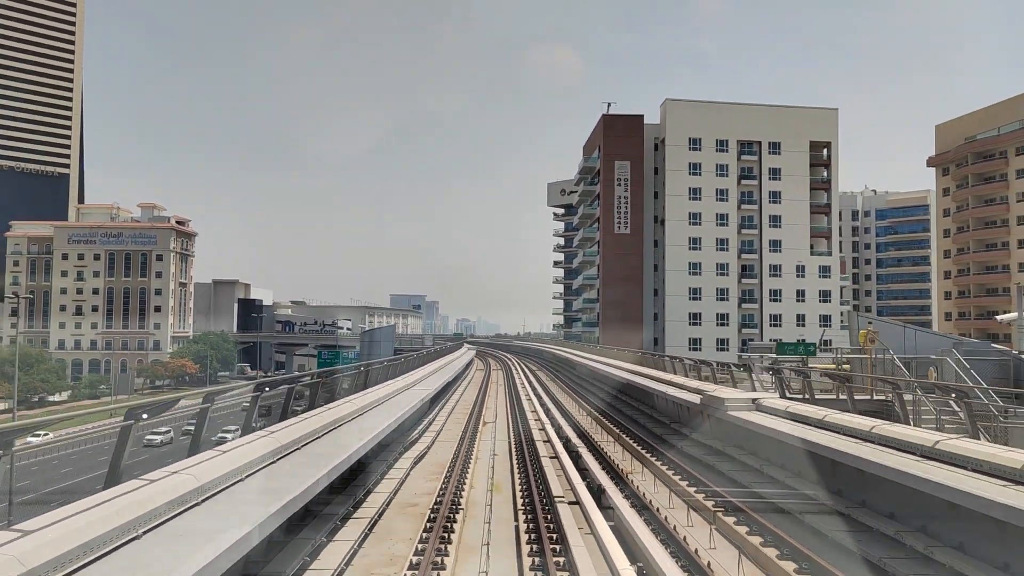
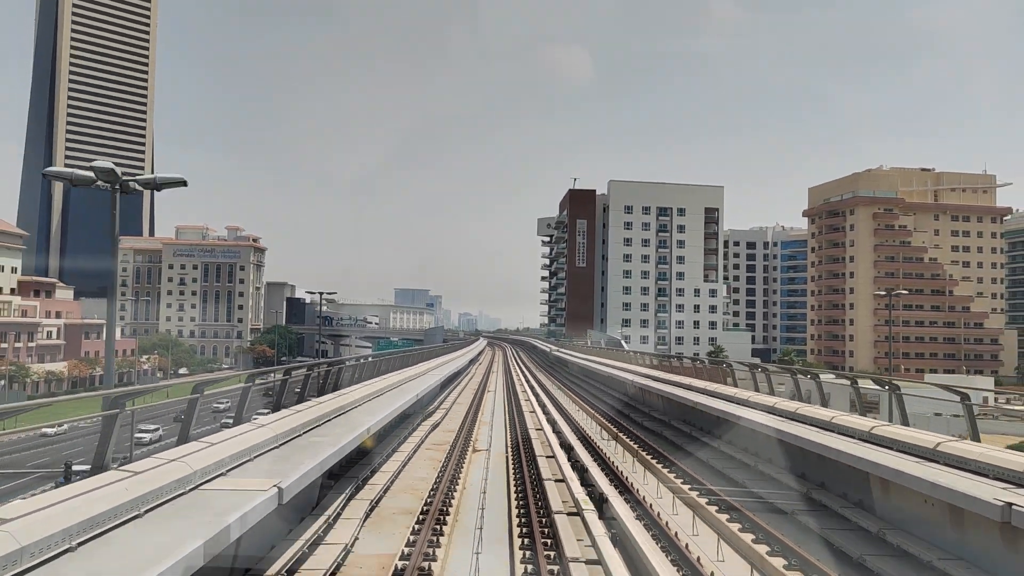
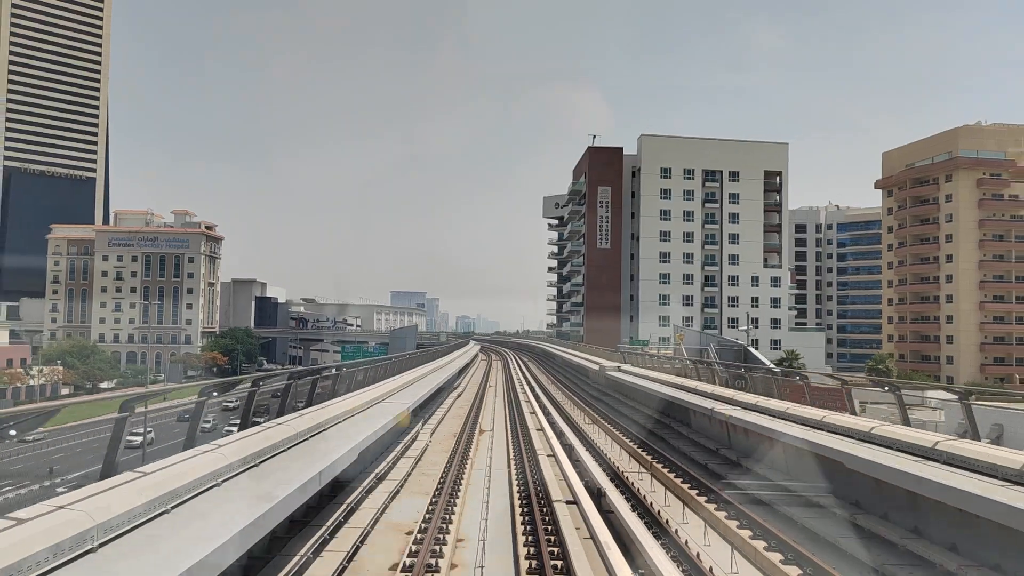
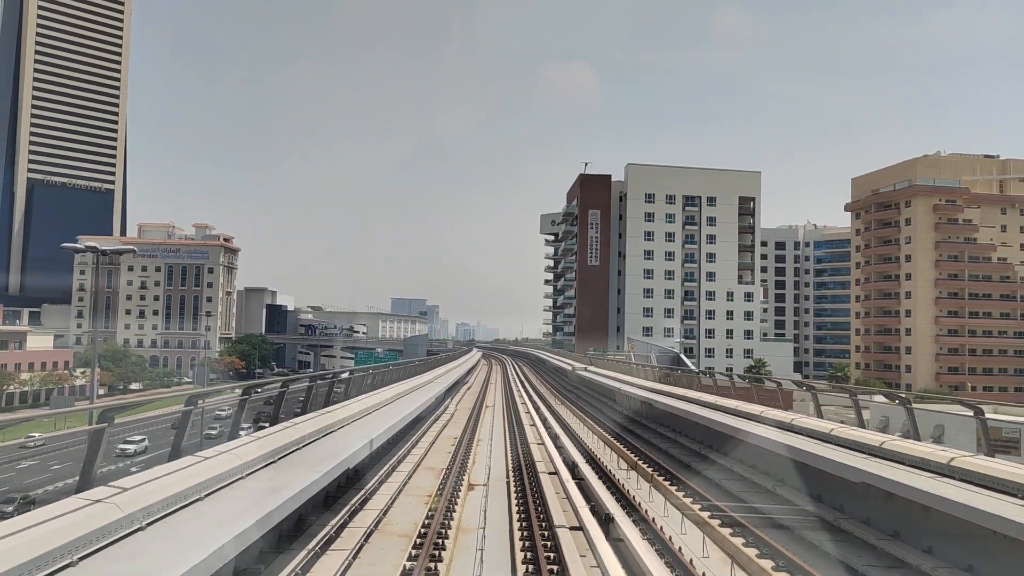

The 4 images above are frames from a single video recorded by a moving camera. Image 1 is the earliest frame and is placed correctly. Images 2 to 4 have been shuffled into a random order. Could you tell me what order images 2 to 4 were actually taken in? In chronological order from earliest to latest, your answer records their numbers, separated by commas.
3, 4, 2
